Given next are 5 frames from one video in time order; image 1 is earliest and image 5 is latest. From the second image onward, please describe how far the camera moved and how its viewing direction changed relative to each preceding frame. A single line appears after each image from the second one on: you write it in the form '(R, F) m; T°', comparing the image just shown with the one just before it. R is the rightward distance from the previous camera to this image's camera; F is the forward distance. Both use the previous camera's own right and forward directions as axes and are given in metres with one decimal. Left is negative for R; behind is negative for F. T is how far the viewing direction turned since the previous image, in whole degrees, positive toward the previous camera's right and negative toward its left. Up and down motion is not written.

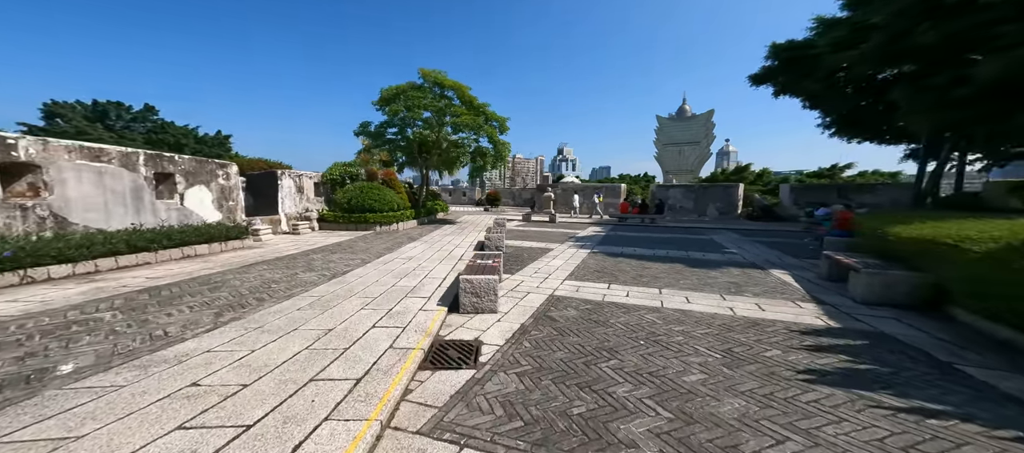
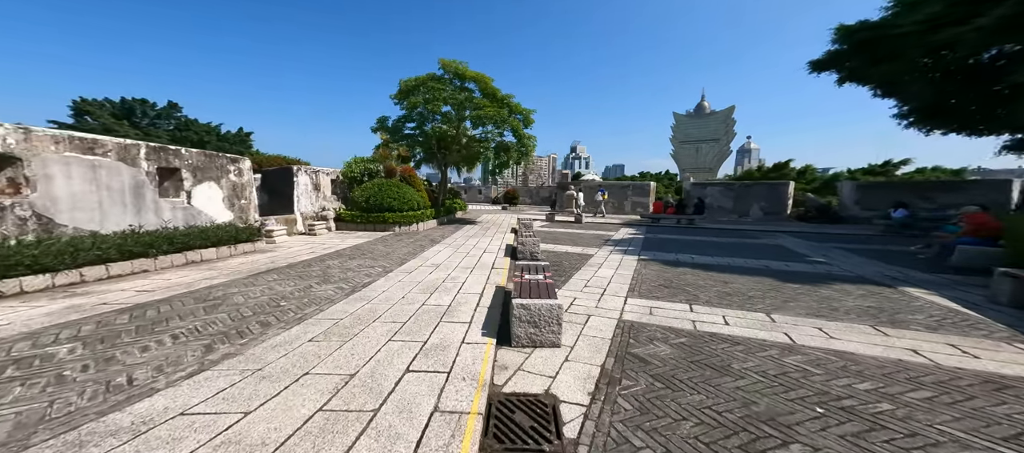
(-0.5, +0.9) m; -2°
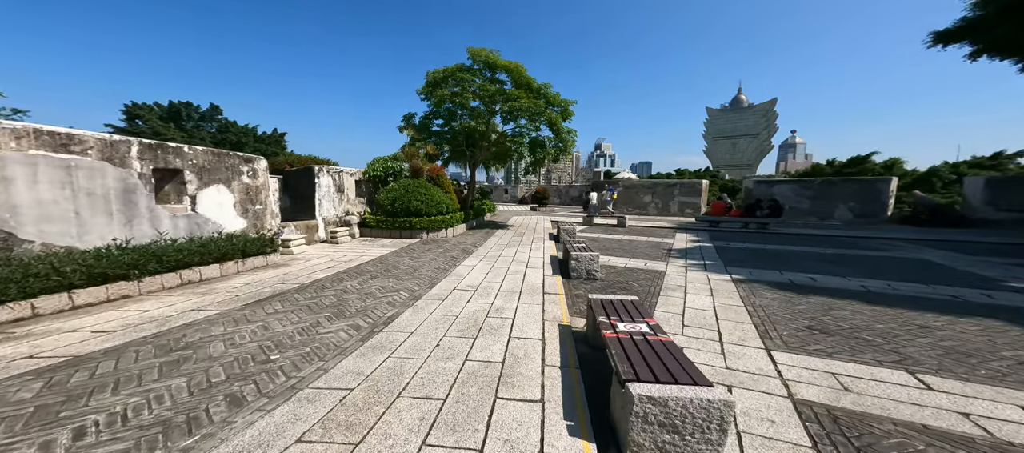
(-0.5, +1.3) m; -4°
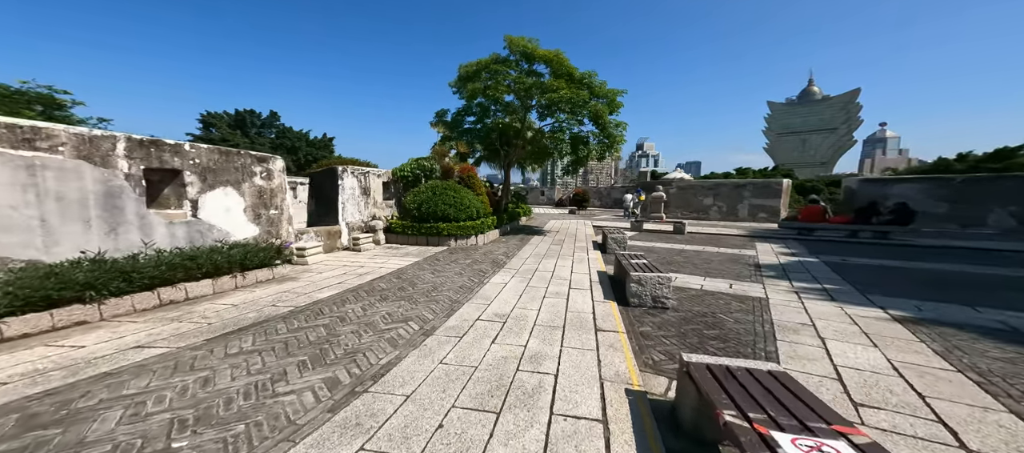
(0.0, +1.3) m; -8°
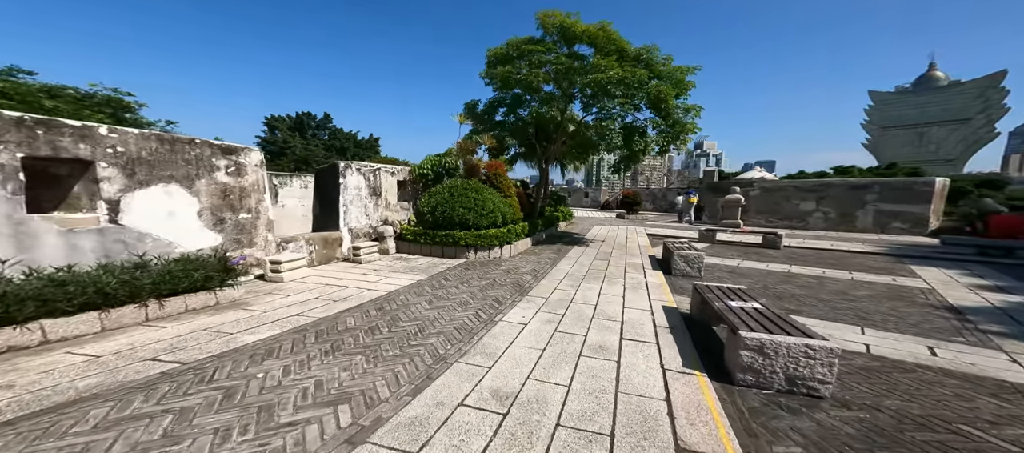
(+0.3, +1.9) m; -10°
